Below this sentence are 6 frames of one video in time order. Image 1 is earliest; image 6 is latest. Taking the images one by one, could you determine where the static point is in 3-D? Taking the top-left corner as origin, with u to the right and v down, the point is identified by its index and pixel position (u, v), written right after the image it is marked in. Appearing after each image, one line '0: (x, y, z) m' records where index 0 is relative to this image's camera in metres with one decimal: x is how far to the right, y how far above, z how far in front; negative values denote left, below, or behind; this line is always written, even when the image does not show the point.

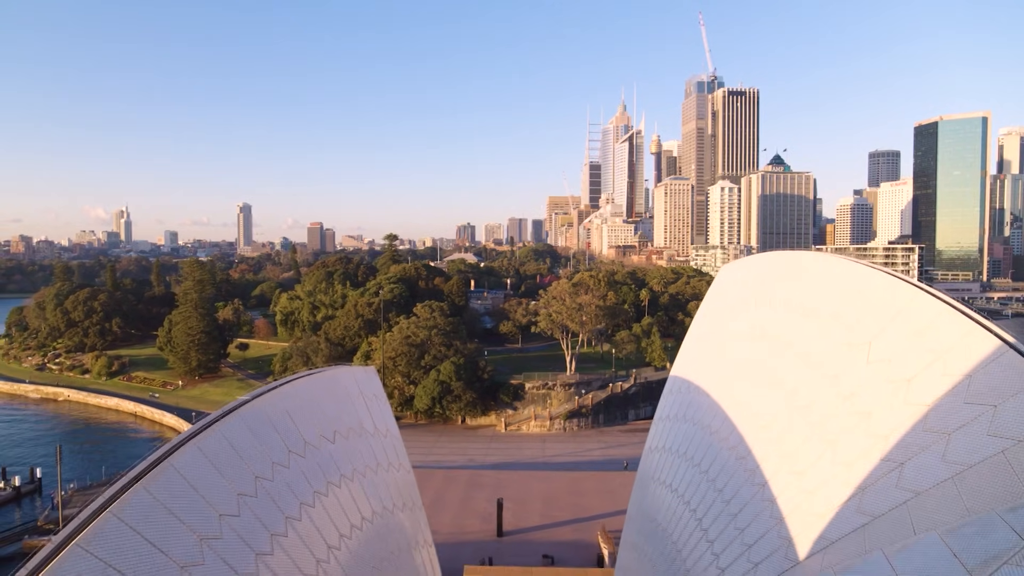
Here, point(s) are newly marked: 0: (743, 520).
0: (+2.9, -2.9, +7.7) m
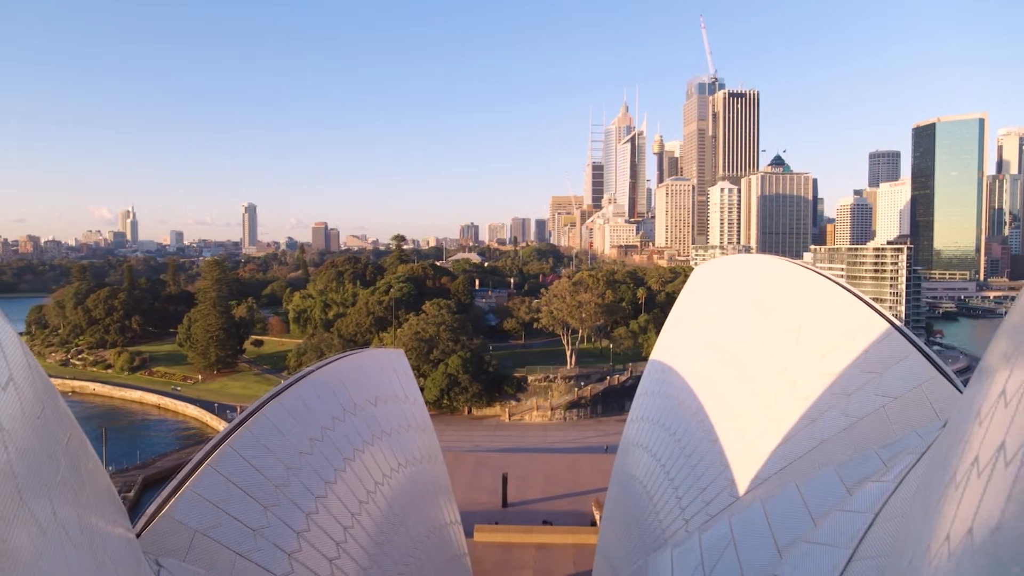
0: (+3.0, -2.8, +9.6) m
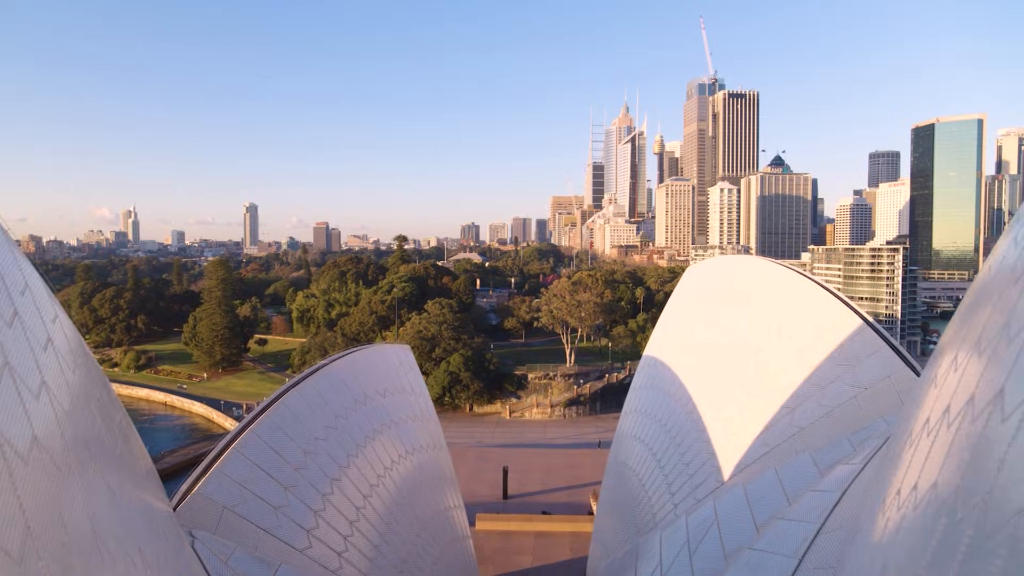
0: (+3.0, -2.8, +10.2) m
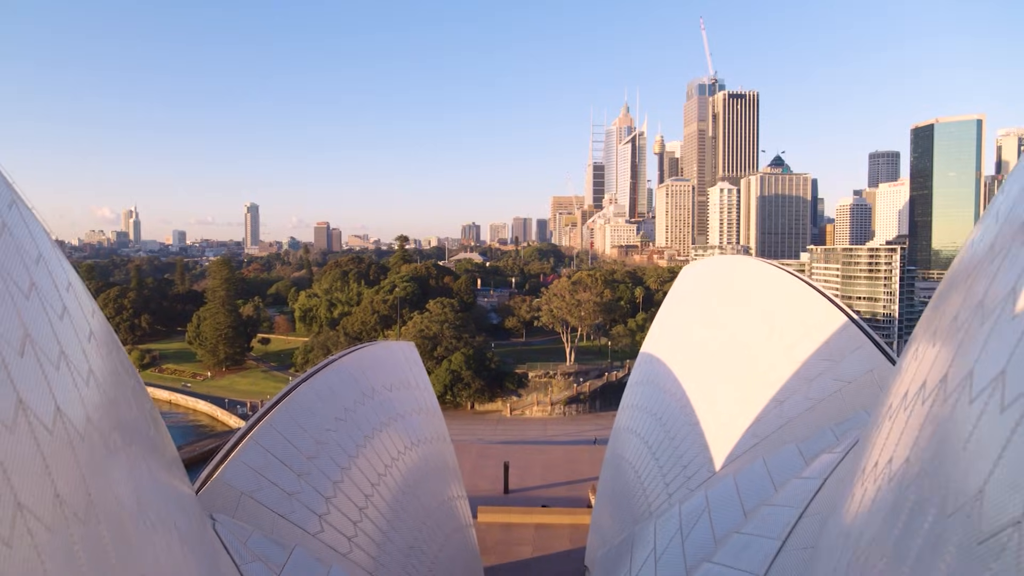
0: (+3.0, -2.8, +10.6) m
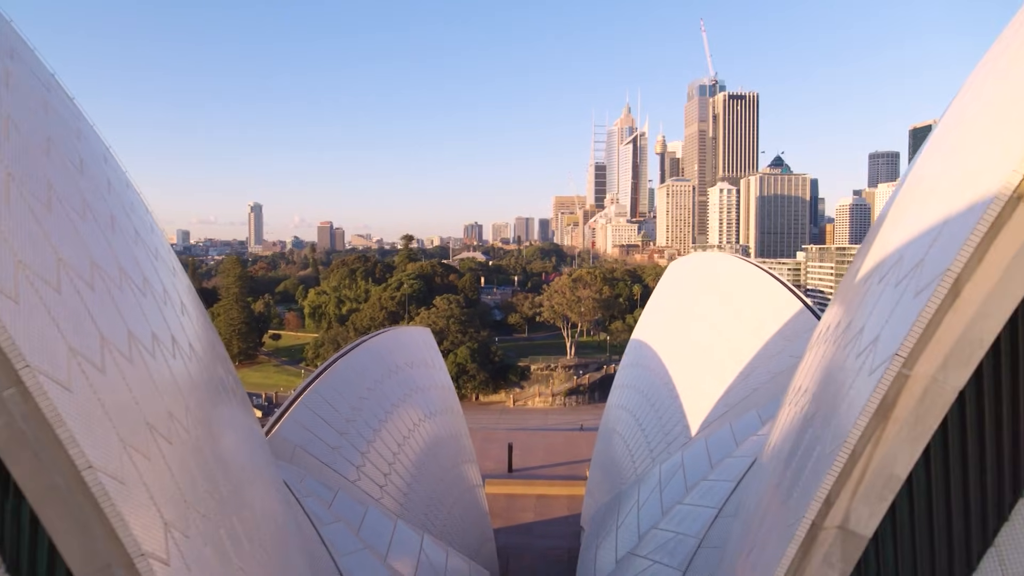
0: (+3.1, -2.7, +12.2) m
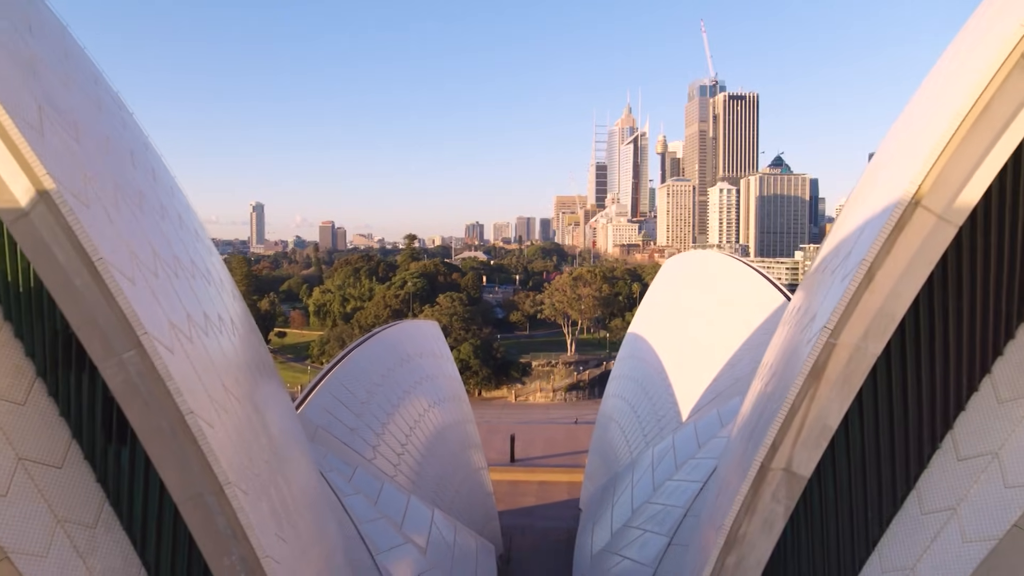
0: (+3.2, -2.6, +13.0) m
